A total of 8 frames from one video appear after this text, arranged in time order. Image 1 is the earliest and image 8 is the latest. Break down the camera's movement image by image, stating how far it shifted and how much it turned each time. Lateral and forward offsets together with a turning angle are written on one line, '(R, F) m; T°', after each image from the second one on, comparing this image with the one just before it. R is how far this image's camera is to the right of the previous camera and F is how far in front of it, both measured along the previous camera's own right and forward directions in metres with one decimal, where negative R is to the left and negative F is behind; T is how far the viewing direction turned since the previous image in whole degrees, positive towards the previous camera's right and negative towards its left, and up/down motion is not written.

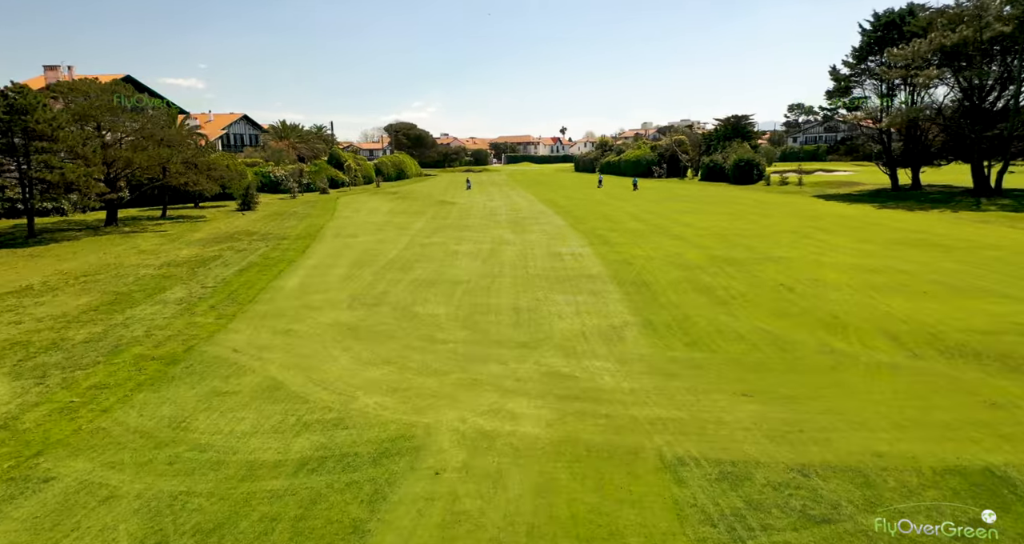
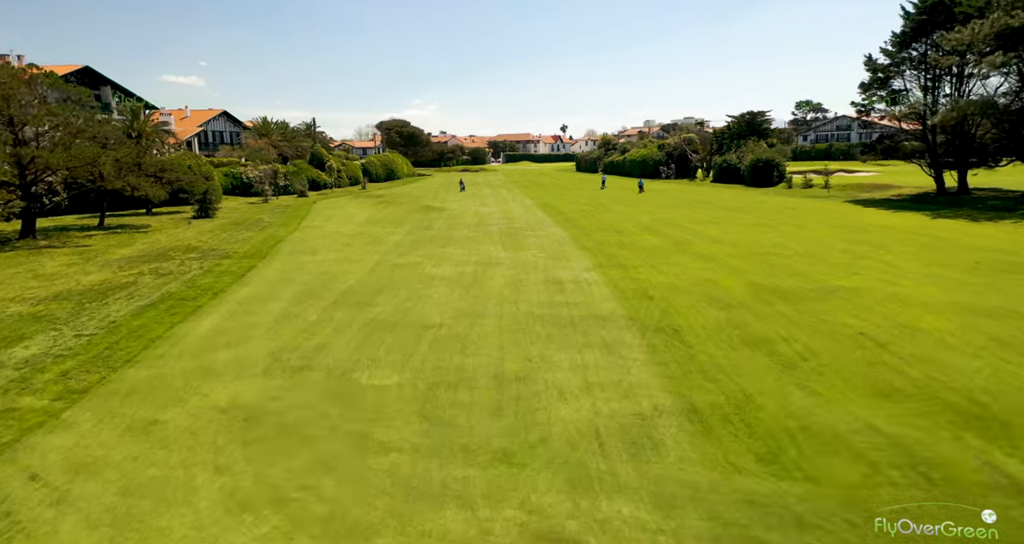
(+0.3, +4.0) m; 0°
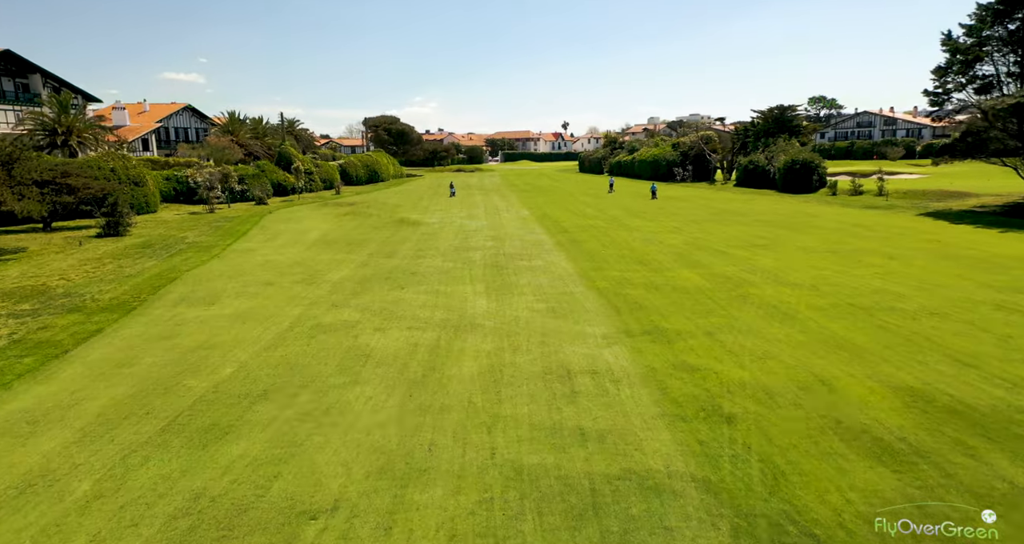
(+0.4, +6.3) m; 0°
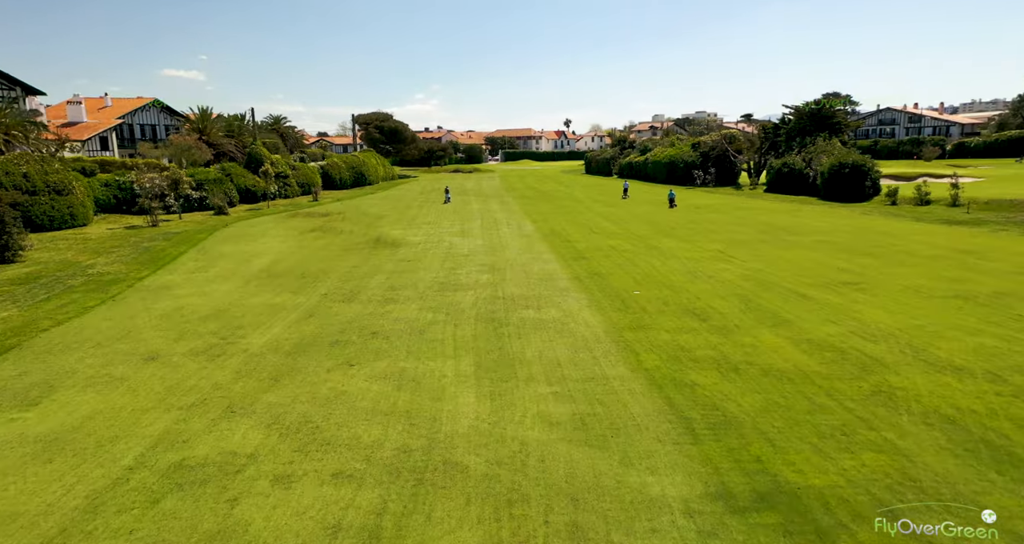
(0.0, +5.4) m; 0°
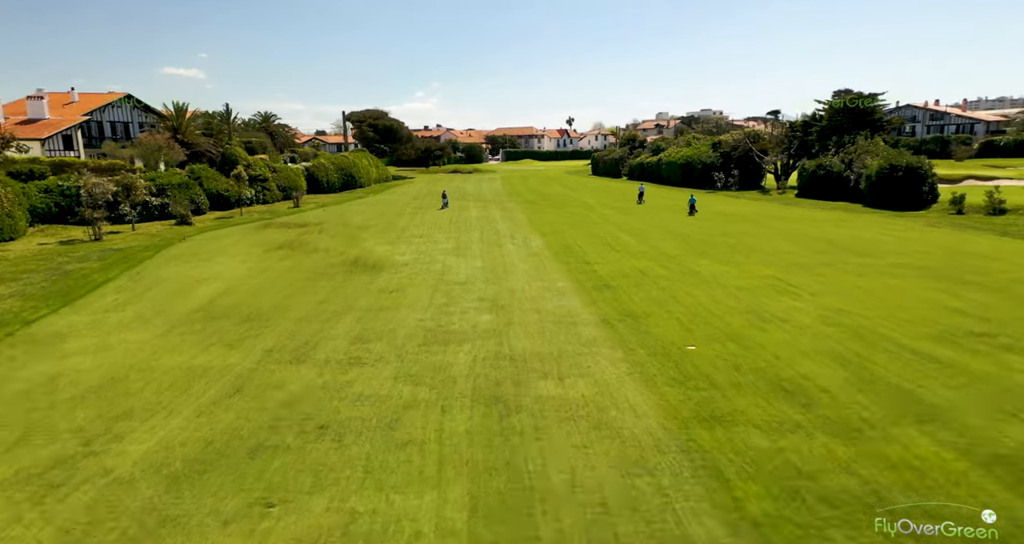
(-0.2, +4.1) m; 0°
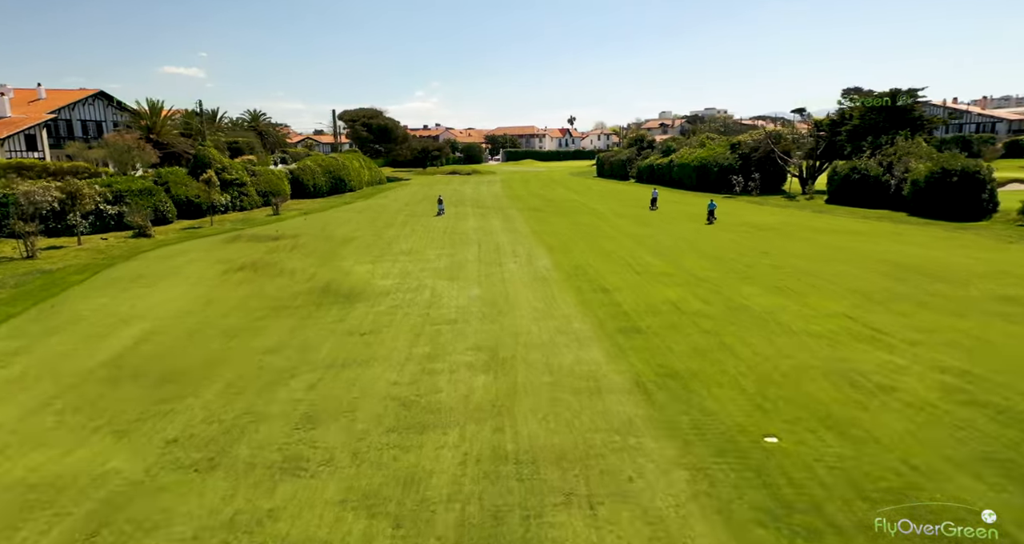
(-0.1, +3.4) m; 0°
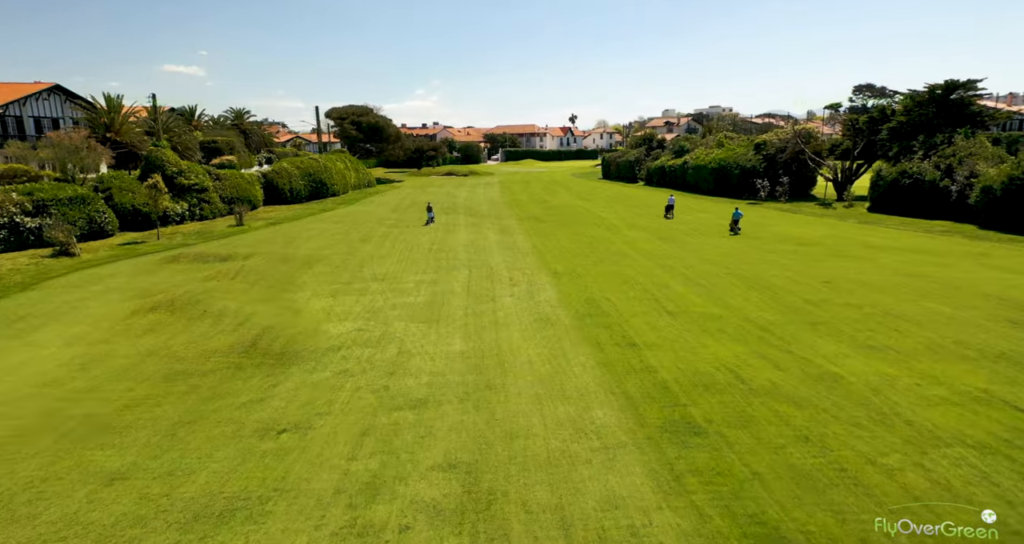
(+0.1, +4.3) m; 0°
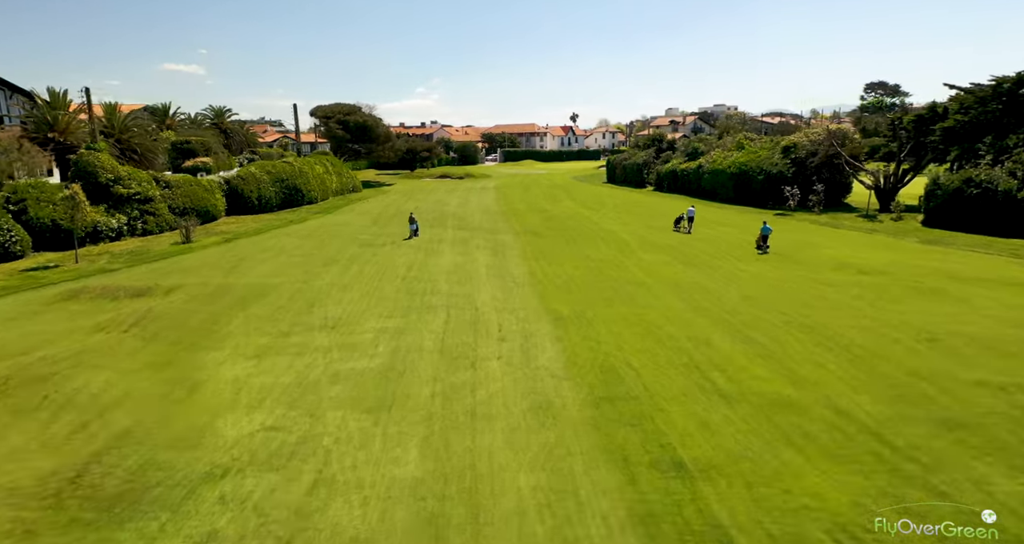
(+0.2, +4.4) m; 0°
